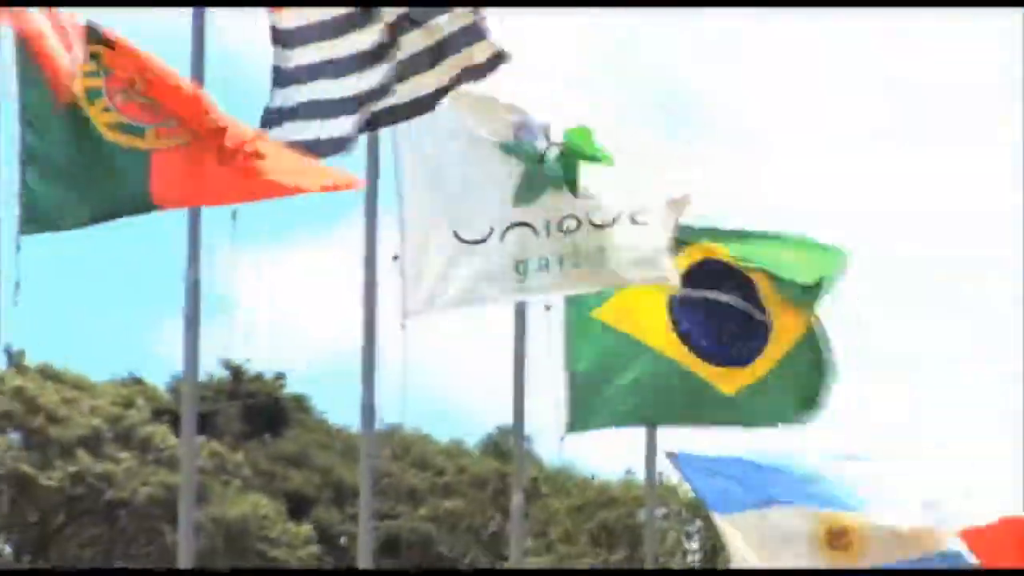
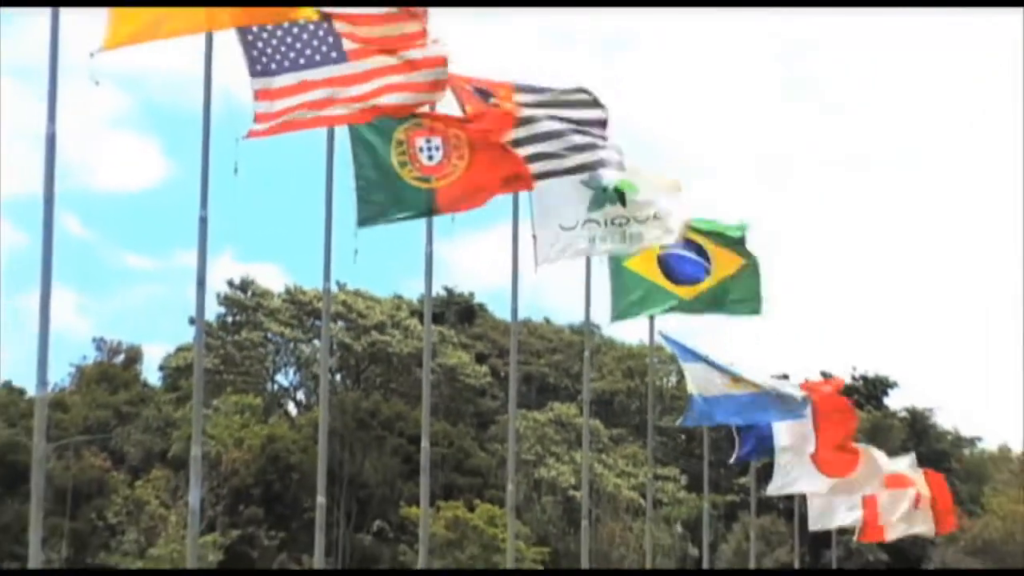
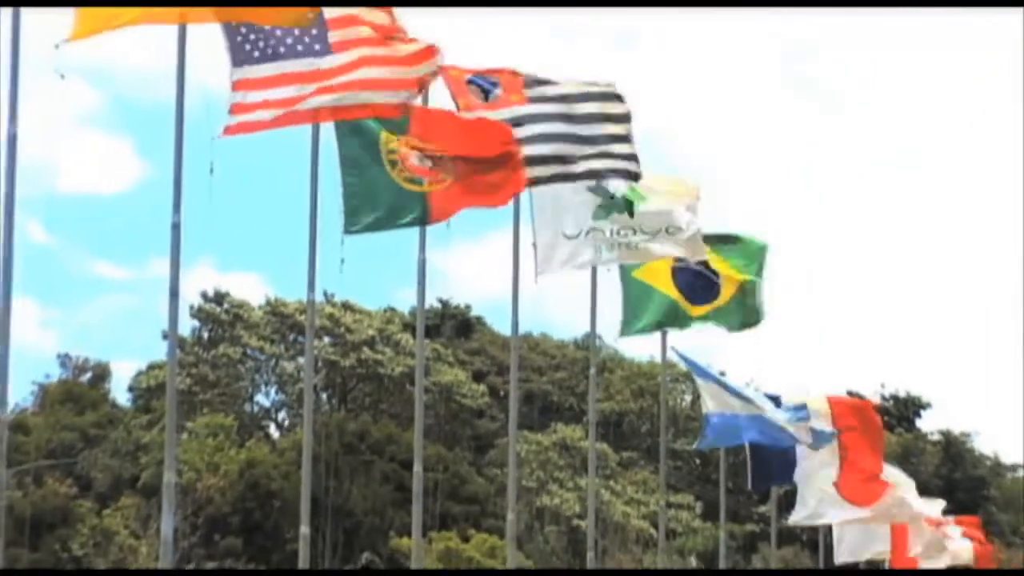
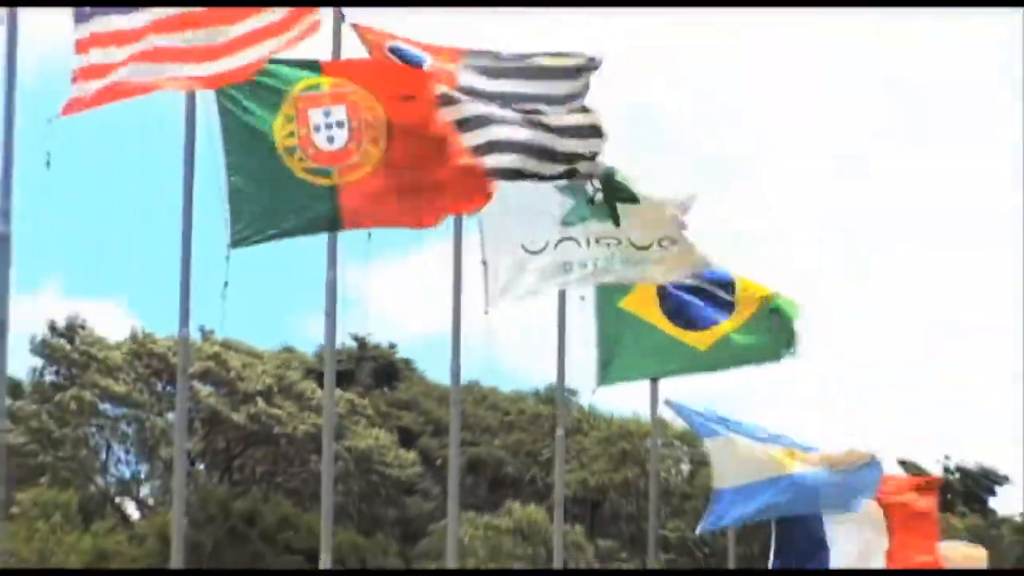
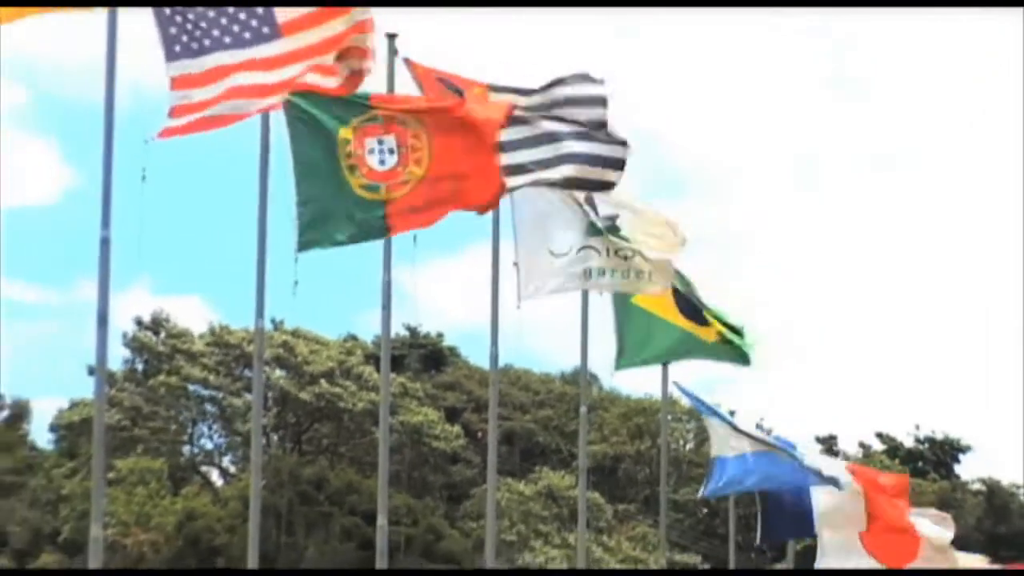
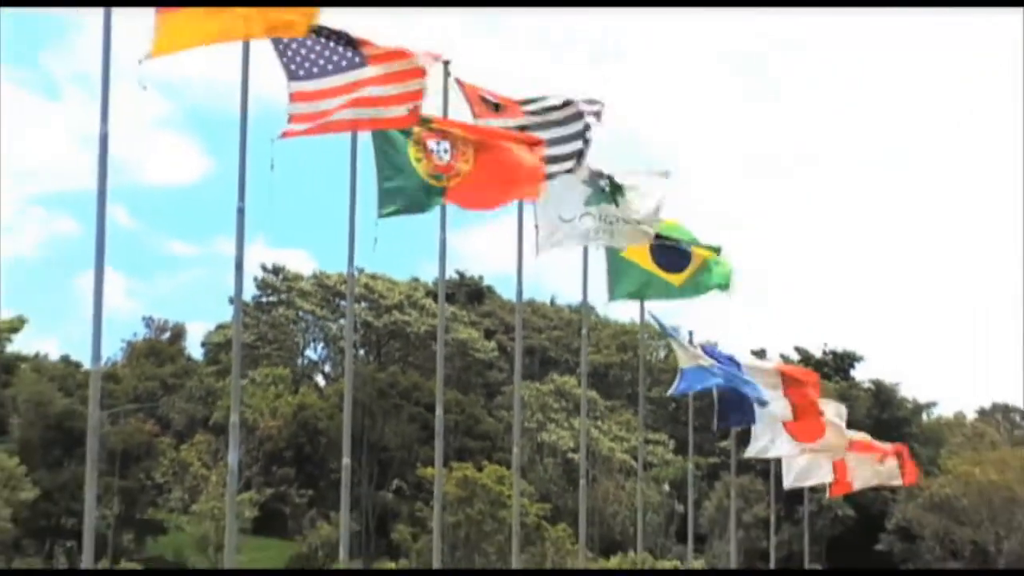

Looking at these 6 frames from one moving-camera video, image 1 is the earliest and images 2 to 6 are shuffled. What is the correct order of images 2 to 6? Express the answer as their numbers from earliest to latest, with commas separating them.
4, 5, 3, 2, 6
